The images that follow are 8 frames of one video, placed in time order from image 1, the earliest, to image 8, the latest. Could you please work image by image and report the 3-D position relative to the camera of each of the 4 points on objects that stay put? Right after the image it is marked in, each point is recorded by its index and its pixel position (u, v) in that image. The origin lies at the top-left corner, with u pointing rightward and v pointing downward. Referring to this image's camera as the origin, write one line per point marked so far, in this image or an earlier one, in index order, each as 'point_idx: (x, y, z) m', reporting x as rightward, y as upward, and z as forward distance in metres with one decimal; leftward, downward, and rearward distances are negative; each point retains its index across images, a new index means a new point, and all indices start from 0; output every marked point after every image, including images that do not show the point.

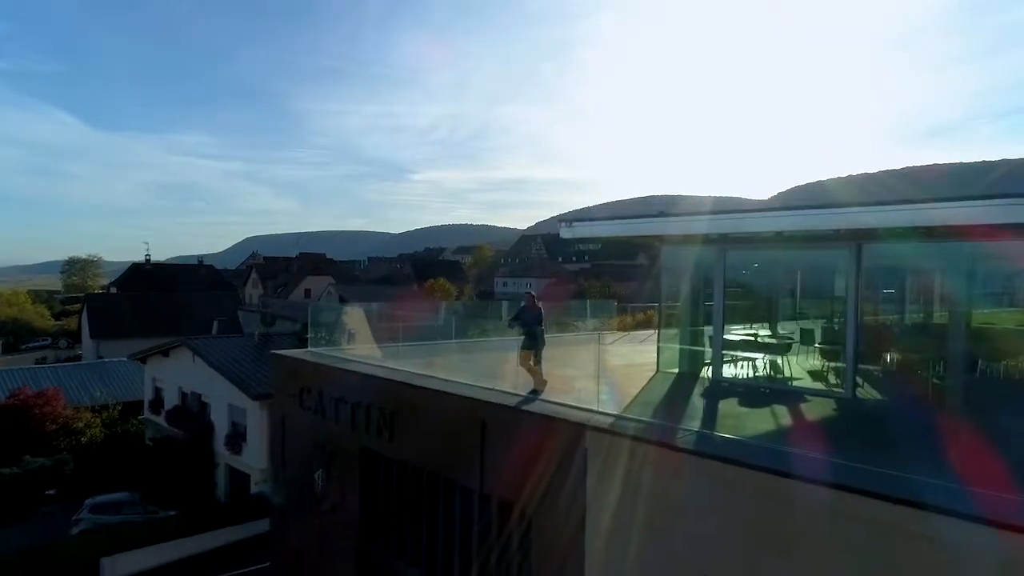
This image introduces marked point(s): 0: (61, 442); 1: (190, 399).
0: (-8.7, -3.0, +14.7) m
1: (-6.3, -2.2, +14.8) m
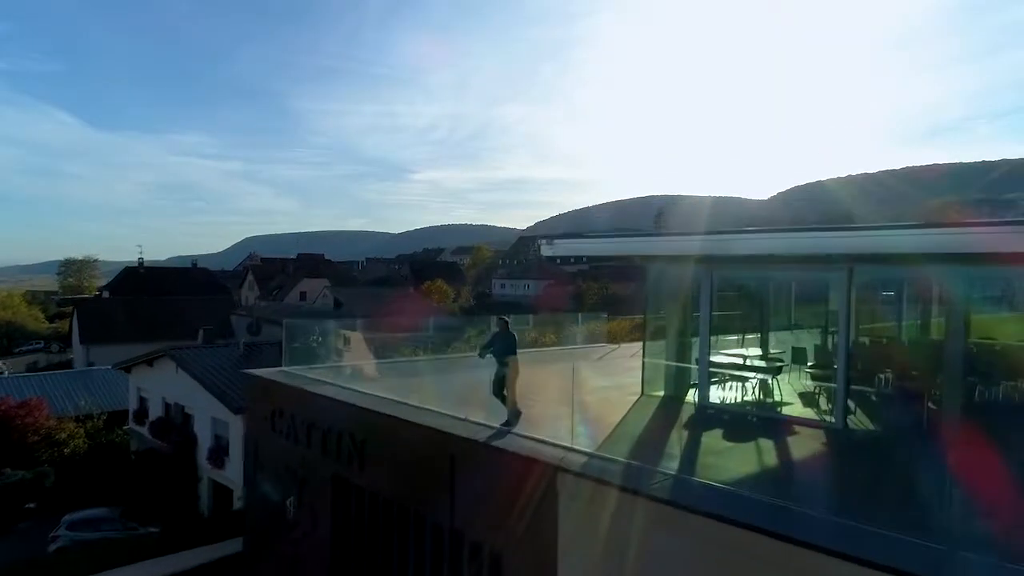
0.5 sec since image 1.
0: (-8.8, -3.1, +14.5) m
1: (-6.5, -2.4, +14.6) m
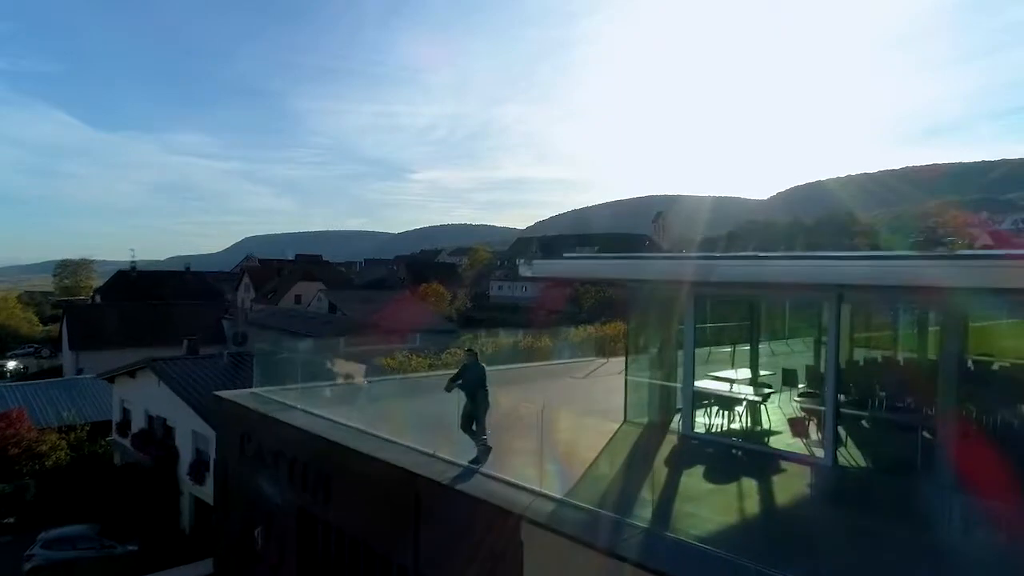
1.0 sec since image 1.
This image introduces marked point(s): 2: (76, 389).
0: (-9.0, -3.3, +14.3) m
1: (-6.6, -2.5, +14.4) m
2: (-10.0, -2.3, +17.7) m
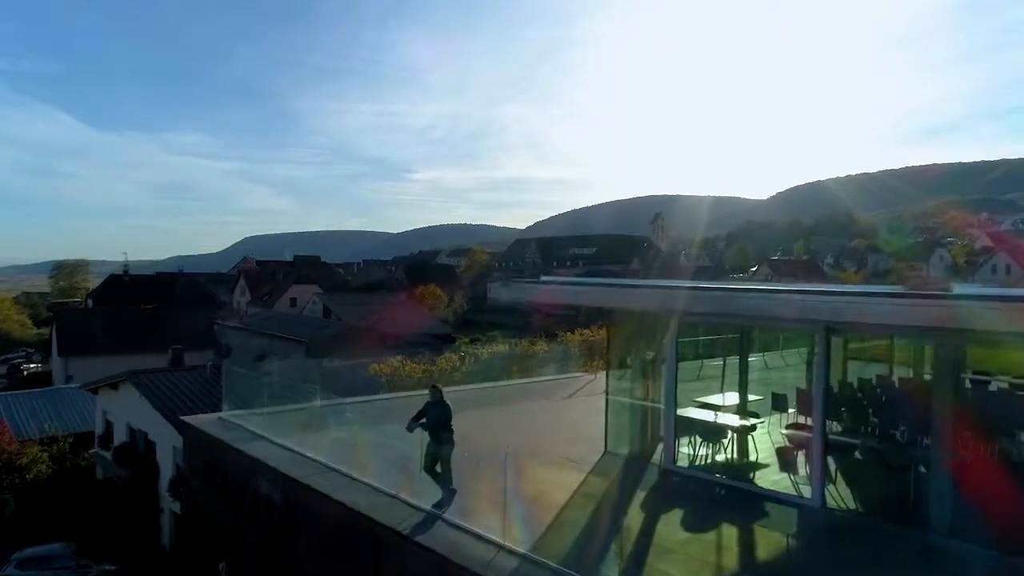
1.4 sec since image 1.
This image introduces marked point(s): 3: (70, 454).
0: (-9.1, -3.4, +14.1) m
1: (-6.7, -2.6, +14.2) m
2: (-10.2, -2.5, +17.4) m
3: (-8.7, -3.2, +15.3) m
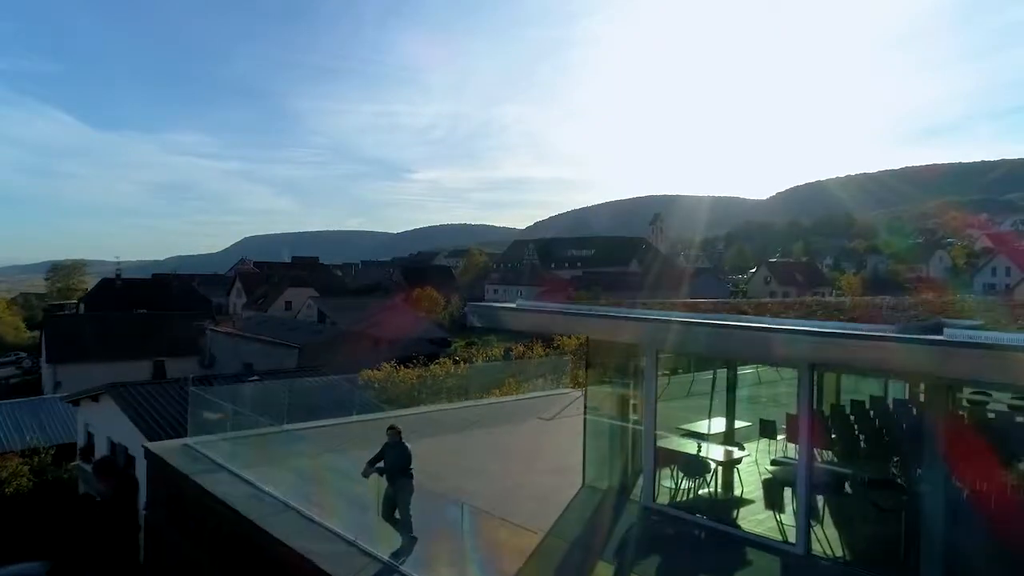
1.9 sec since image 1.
0: (-9.3, -3.5, +13.9) m
1: (-6.9, -2.8, +14.0) m
2: (-10.3, -2.6, +17.2) m
3: (-8.9, -3.4, +15.1) m
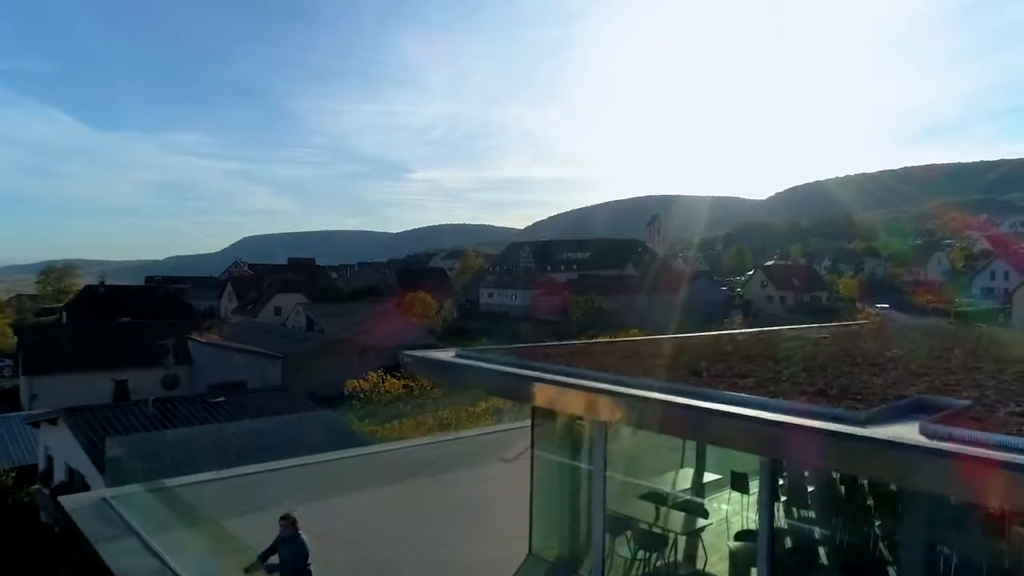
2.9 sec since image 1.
0: (-9.6, -3.8, +13.5) m
1: (-7.2, -3.0, +13.5) m
2: (-10.6, -2.8, +16.8) m
3: (-9.2, -3.6, +14.7) m
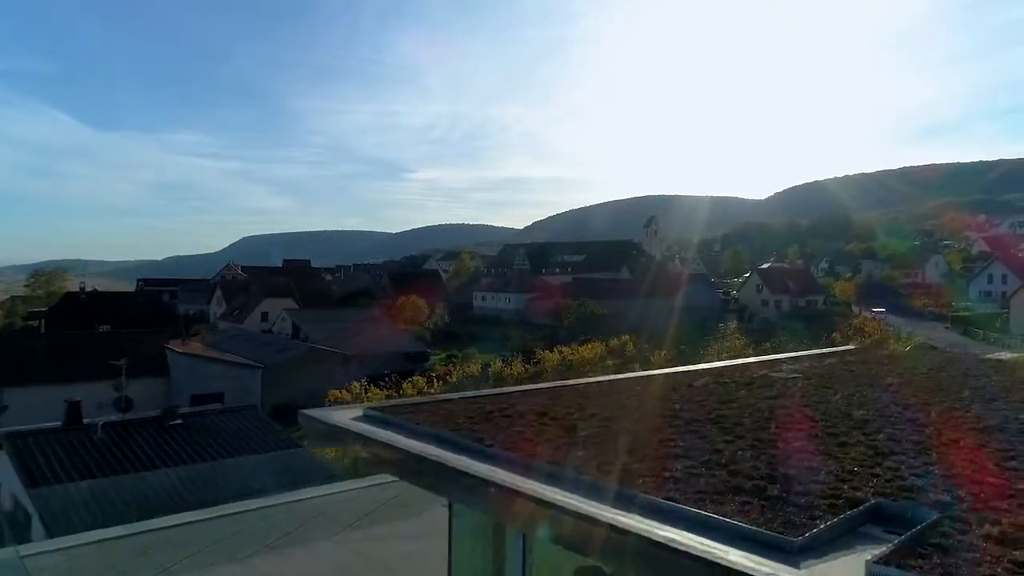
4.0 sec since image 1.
0: (-9.9, -4.0, +13.0) m
1: (-7.6, -3.2, +13.1) m
2: (-11.0, -3.0, +16.4) m
3: (-9.5, -3.8, +14.3) m
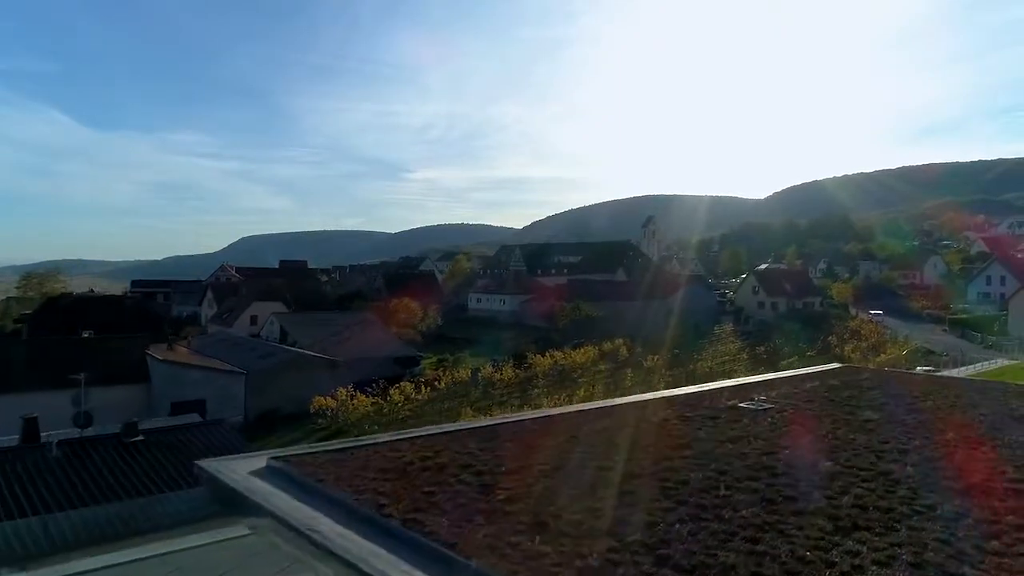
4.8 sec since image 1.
0: (-10.2, -4.1, +12.6) m
1: (-7.9, -3.3, +12.7) m
2: (-11.3, -3.2, +16.0) m
3: (-9.8, -3.9, +13.9) m
